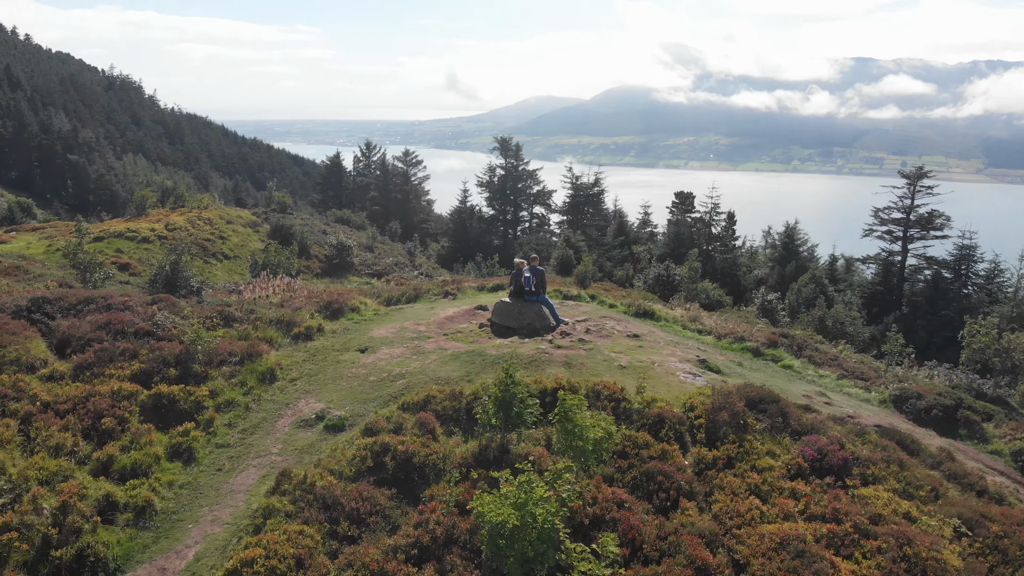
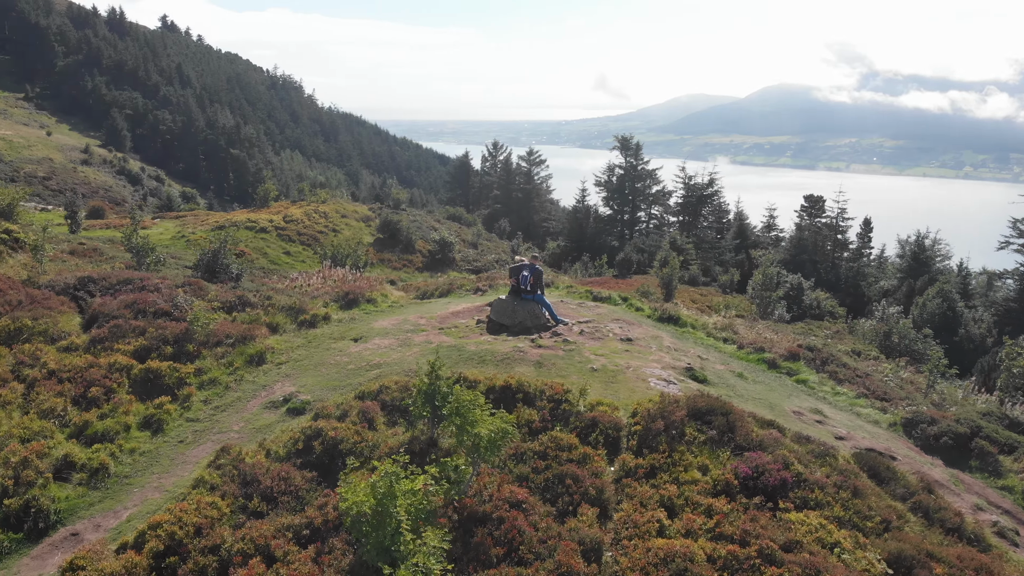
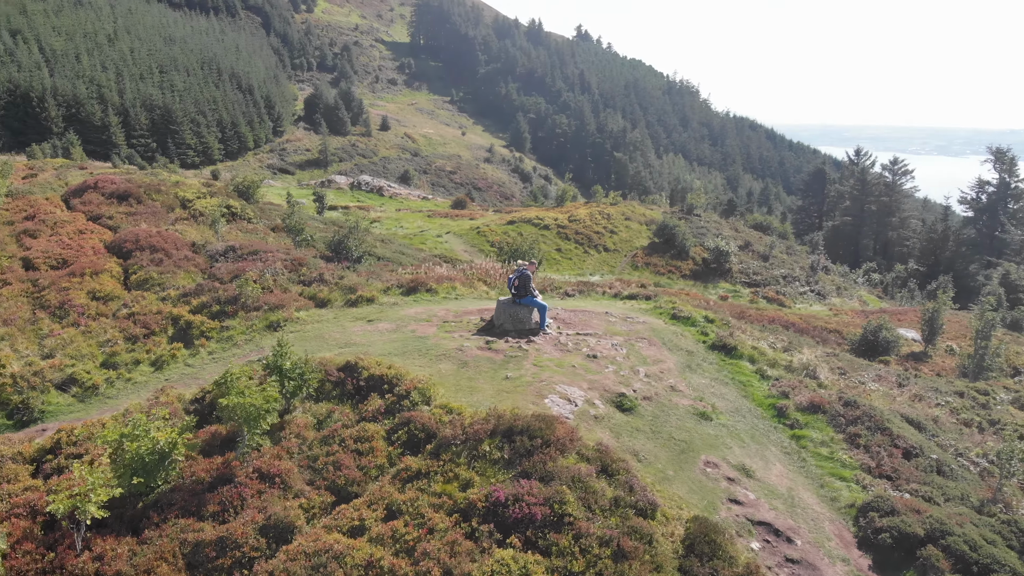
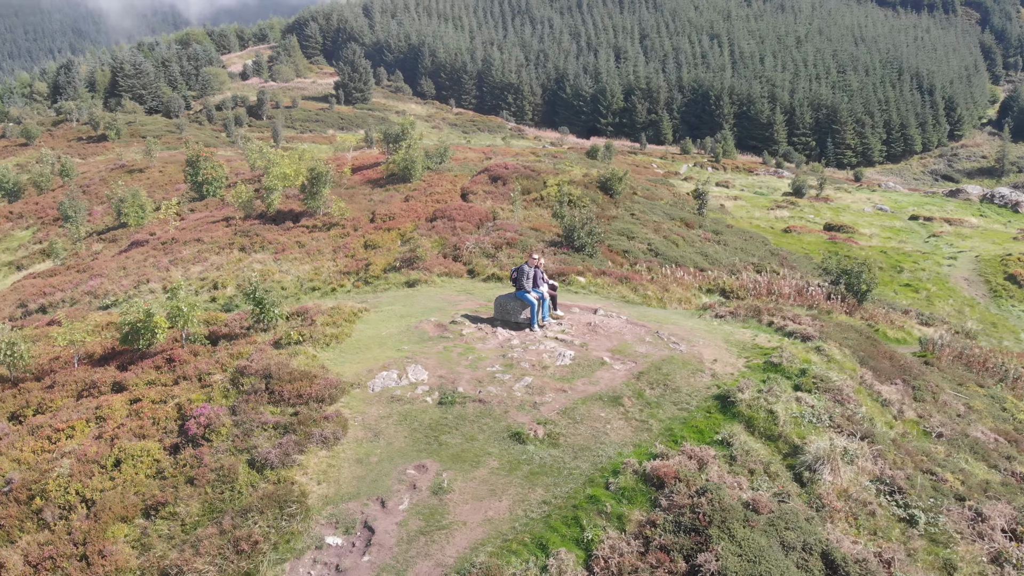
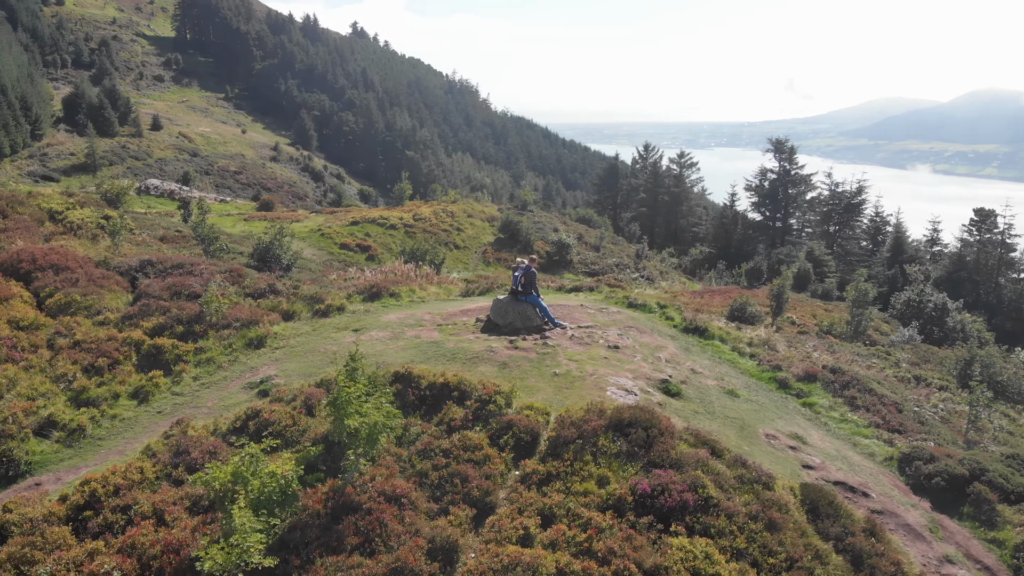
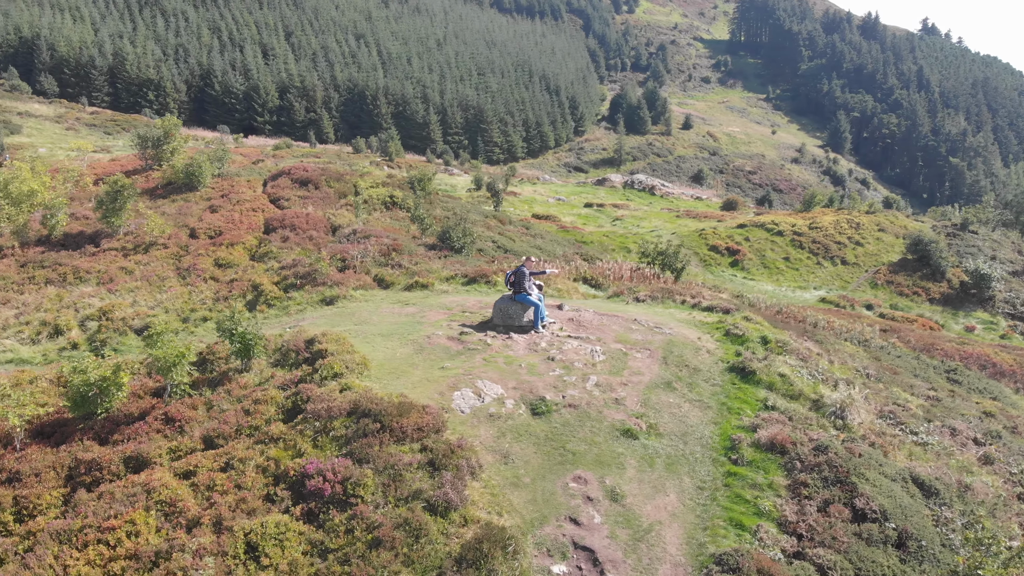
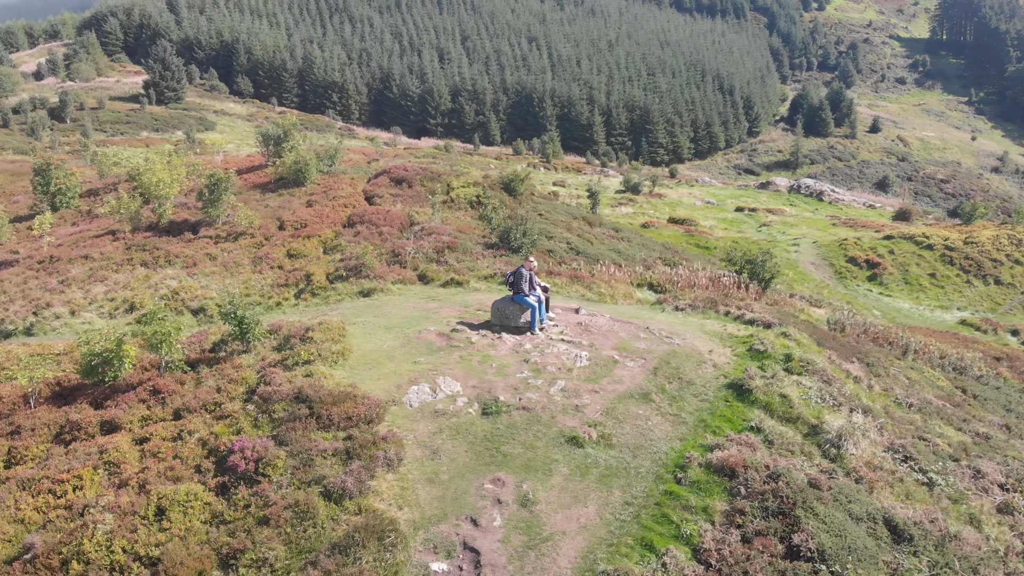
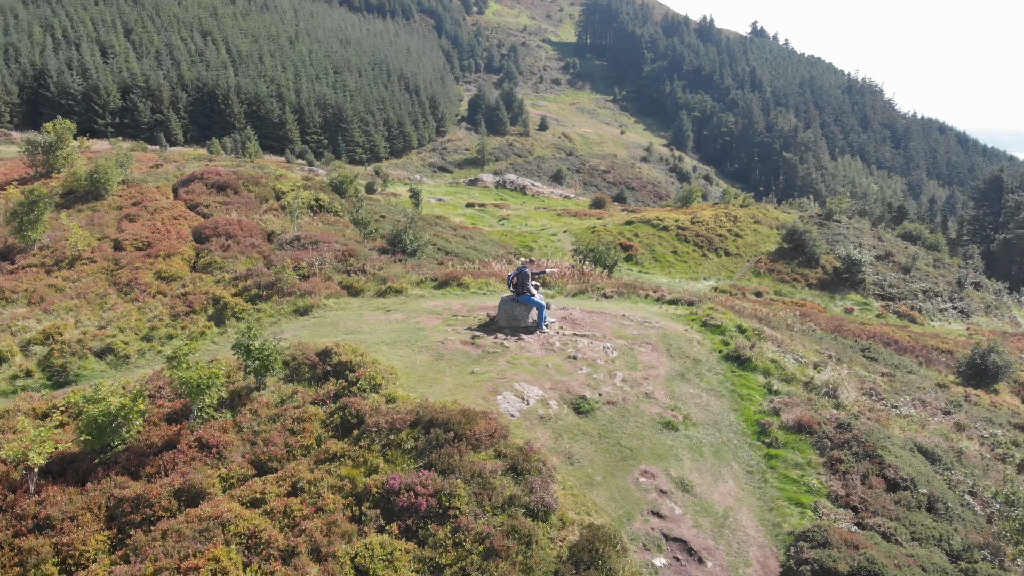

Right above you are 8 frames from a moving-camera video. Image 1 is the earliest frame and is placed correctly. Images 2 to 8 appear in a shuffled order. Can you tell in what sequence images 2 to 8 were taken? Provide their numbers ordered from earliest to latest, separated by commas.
2, 5, 3, 8, 6, 7, 4
